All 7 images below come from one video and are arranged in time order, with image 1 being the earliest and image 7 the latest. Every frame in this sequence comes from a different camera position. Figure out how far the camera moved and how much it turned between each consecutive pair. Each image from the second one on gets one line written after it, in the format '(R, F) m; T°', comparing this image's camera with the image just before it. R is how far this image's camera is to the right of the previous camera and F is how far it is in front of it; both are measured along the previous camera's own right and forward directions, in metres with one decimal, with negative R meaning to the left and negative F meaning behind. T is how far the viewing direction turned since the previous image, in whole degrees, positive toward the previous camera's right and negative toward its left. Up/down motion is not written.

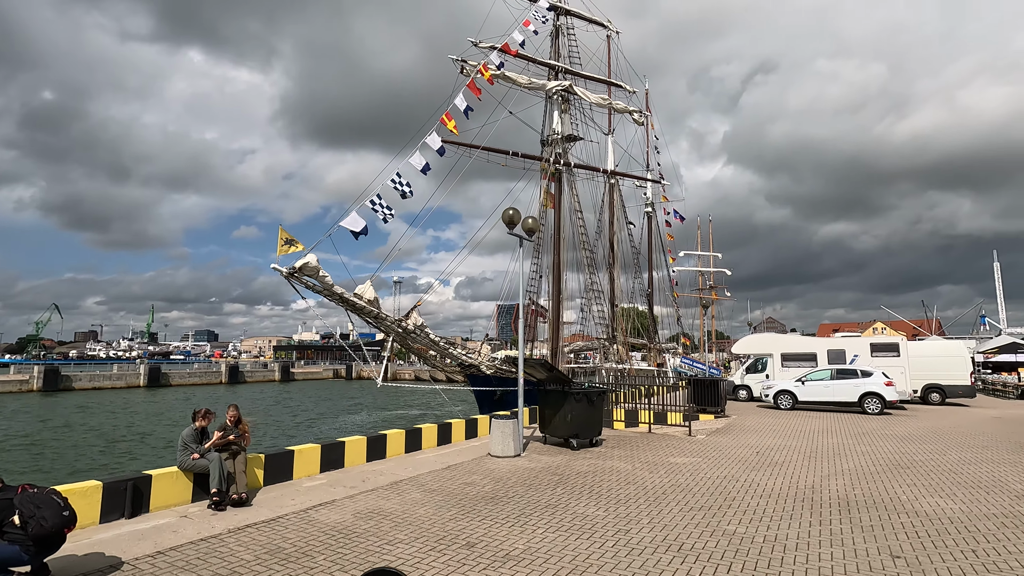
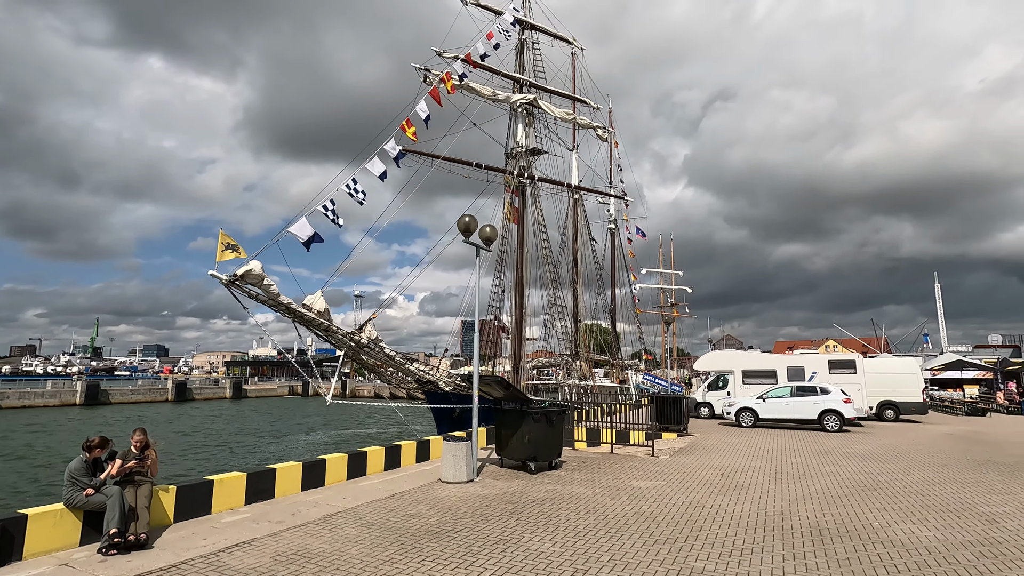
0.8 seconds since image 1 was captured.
(+0.2, +0.6) m; +4°
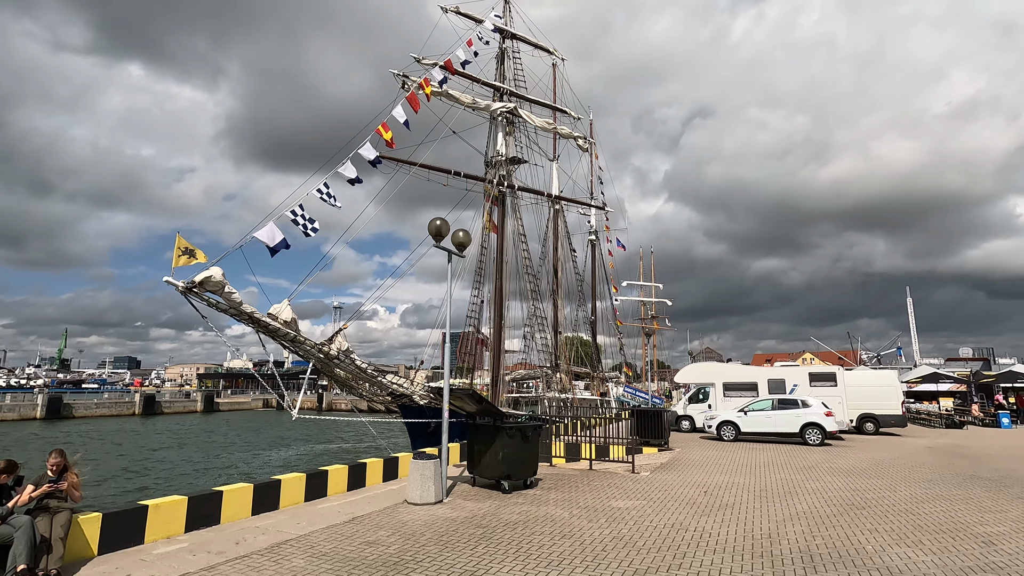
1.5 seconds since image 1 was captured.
(+0.1, +0.5) m; +2°
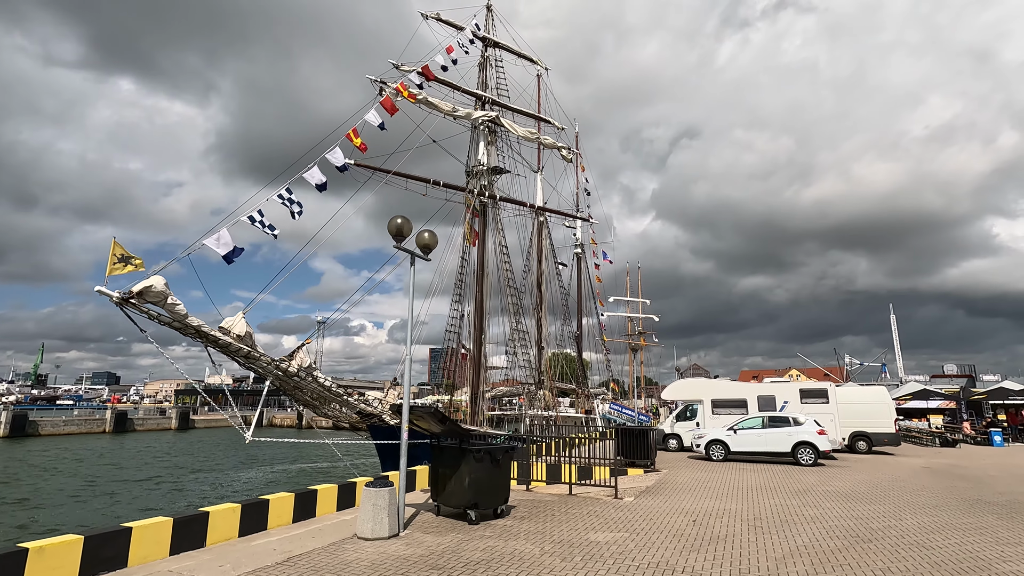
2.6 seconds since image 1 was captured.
(+0.3, +0.9) m; +1°
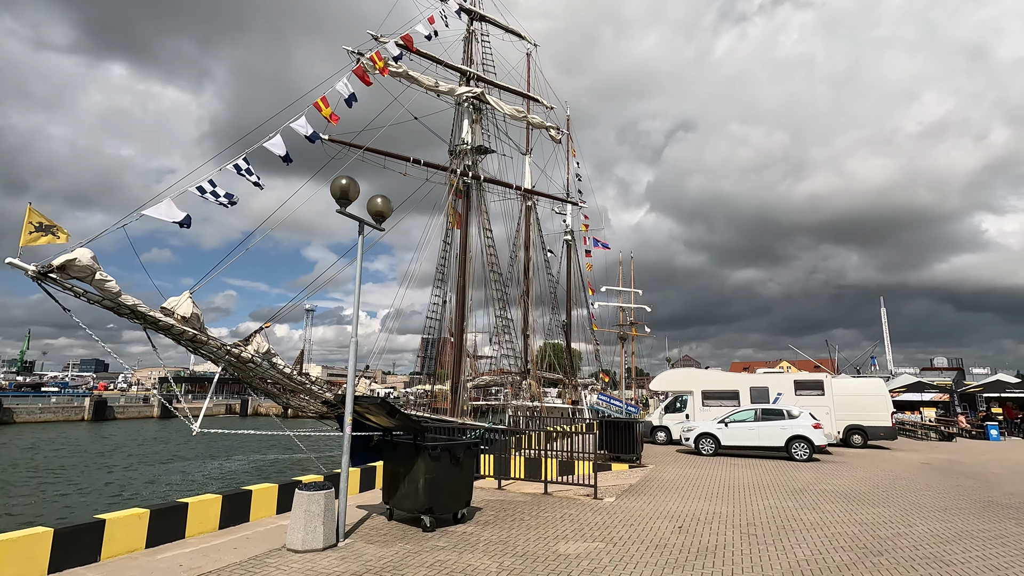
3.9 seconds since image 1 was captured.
(+0.4, +1.1) m; +1°
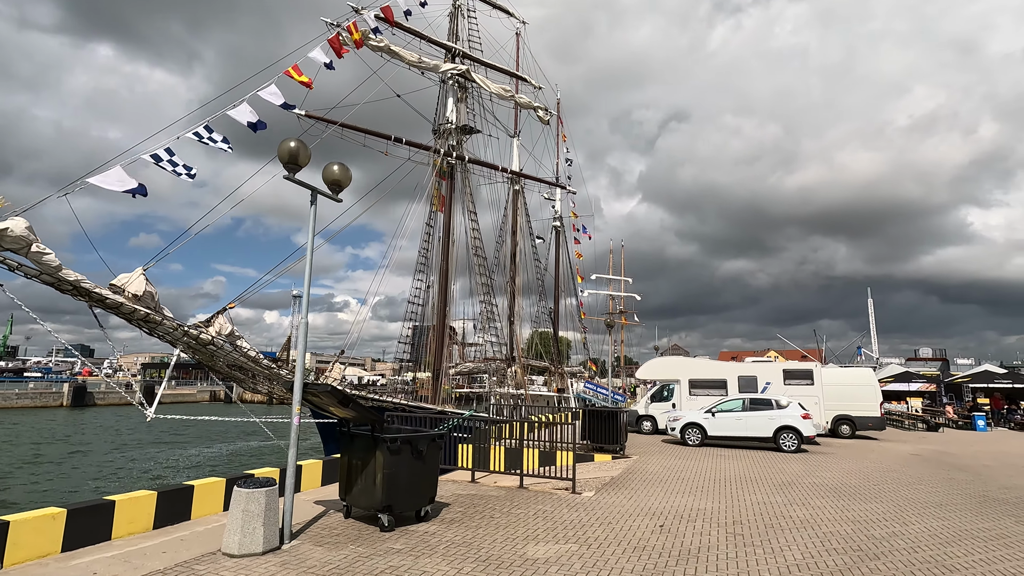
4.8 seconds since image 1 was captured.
(+0.3, +0.7) m; +1°
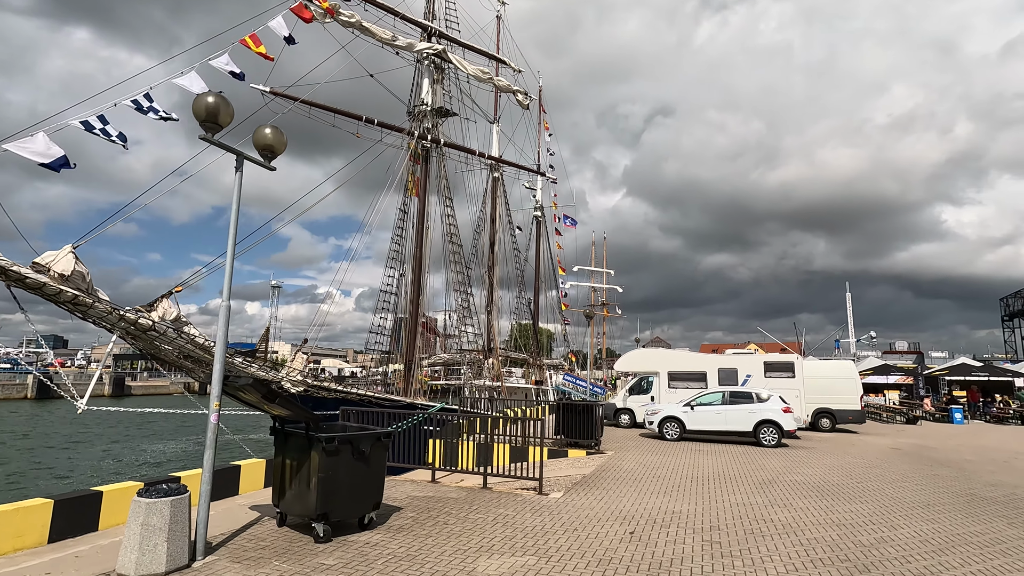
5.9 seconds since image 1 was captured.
(+0.3, +0.7) m; +2°
